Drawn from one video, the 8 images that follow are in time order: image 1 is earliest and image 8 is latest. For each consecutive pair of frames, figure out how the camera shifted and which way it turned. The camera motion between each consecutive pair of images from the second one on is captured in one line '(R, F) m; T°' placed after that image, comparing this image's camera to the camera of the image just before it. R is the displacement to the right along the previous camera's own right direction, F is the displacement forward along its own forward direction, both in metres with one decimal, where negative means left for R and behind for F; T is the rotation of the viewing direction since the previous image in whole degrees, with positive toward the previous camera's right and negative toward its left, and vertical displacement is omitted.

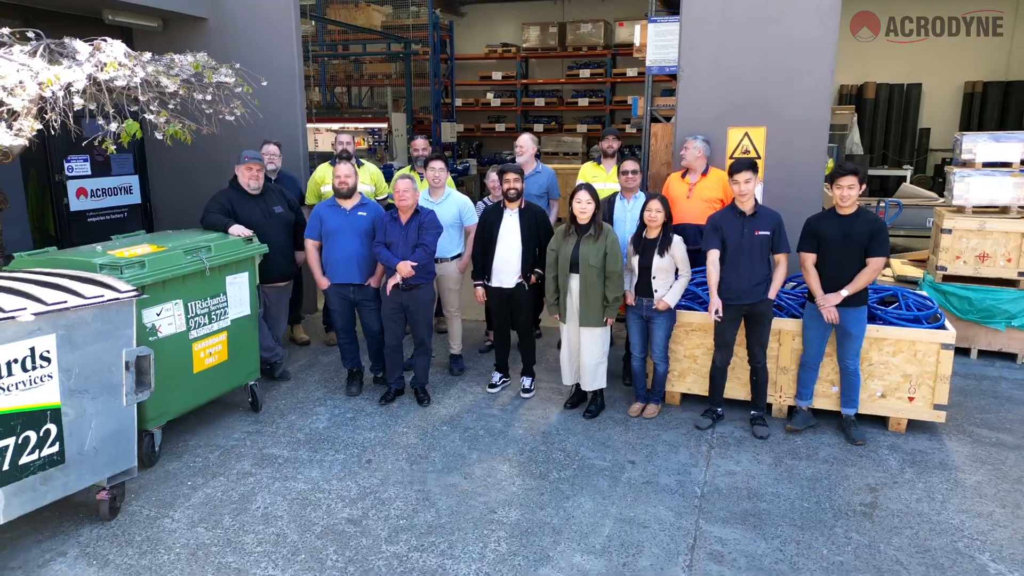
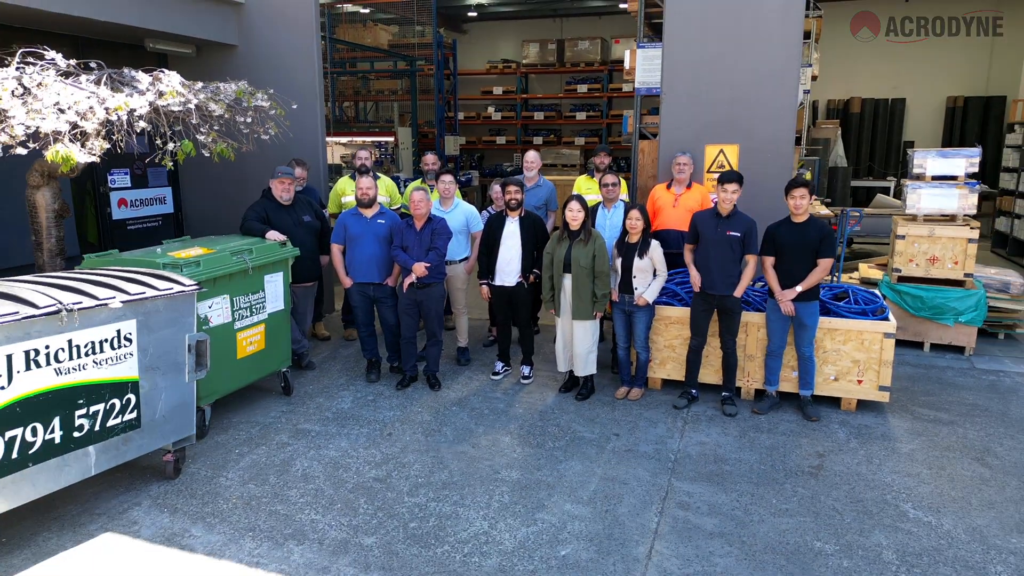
(0.0, -0.7) m; 0°
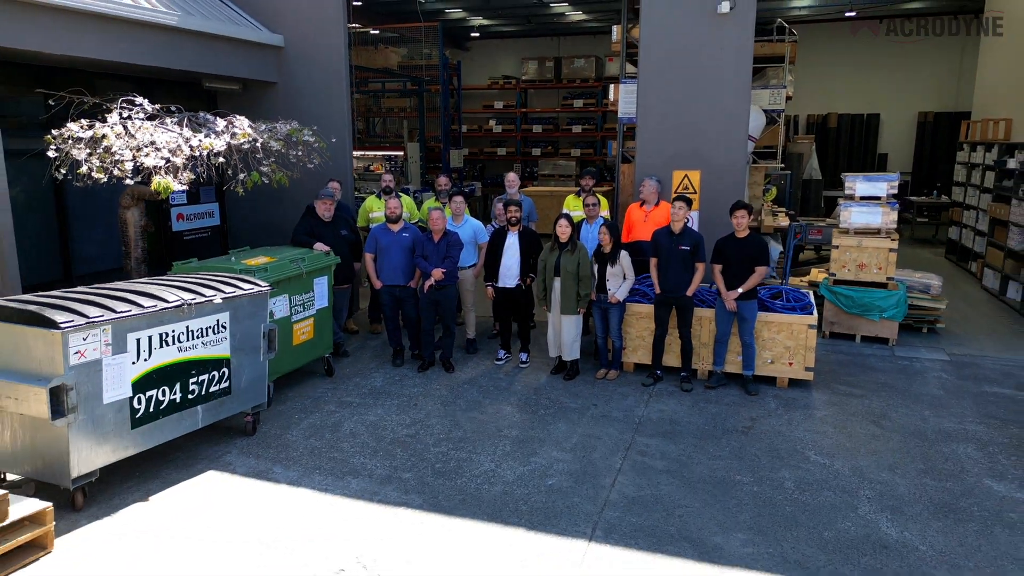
(0.0, -1.3) m; 0°
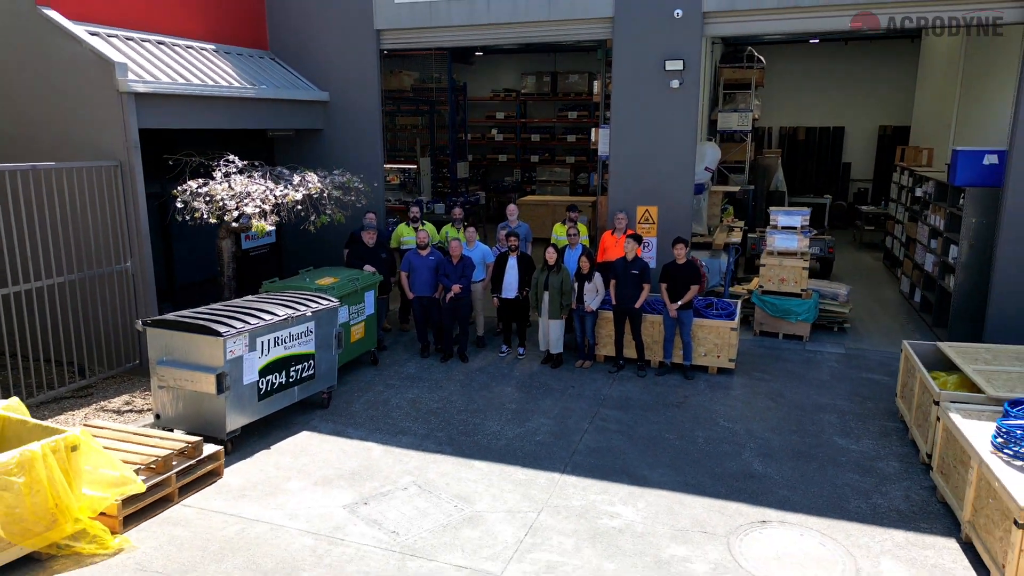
(0.0, -2.2) m; 0°
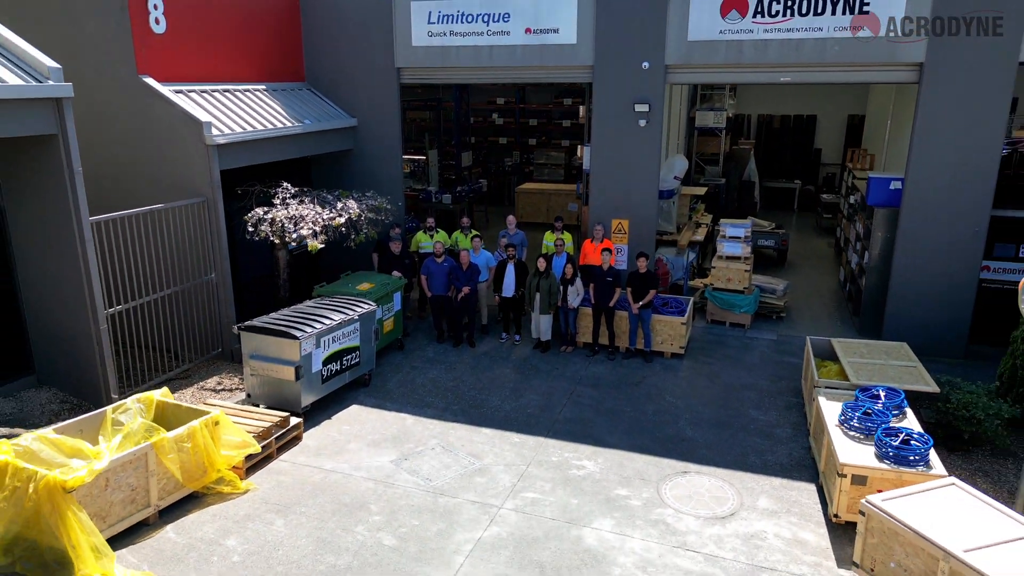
(0.0, -2.2) m; 0°
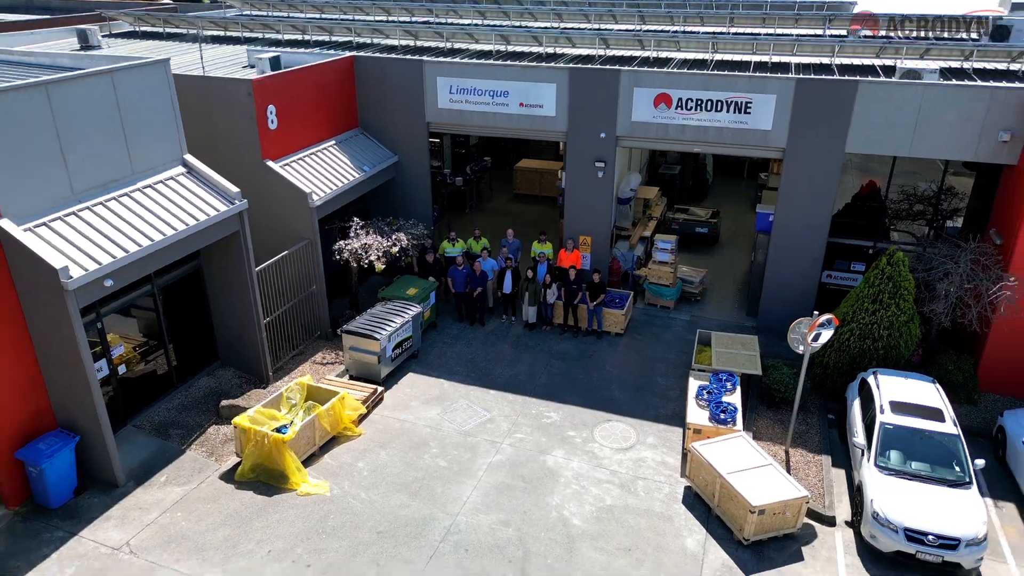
(+0.1, -5.1) m; 0°
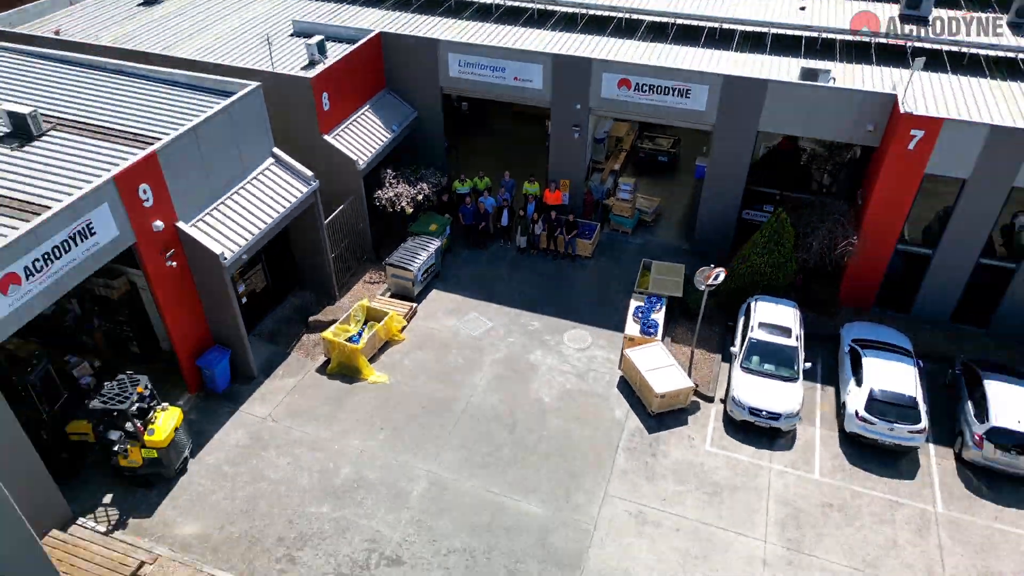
(+0.2, -5.3) m; 0°
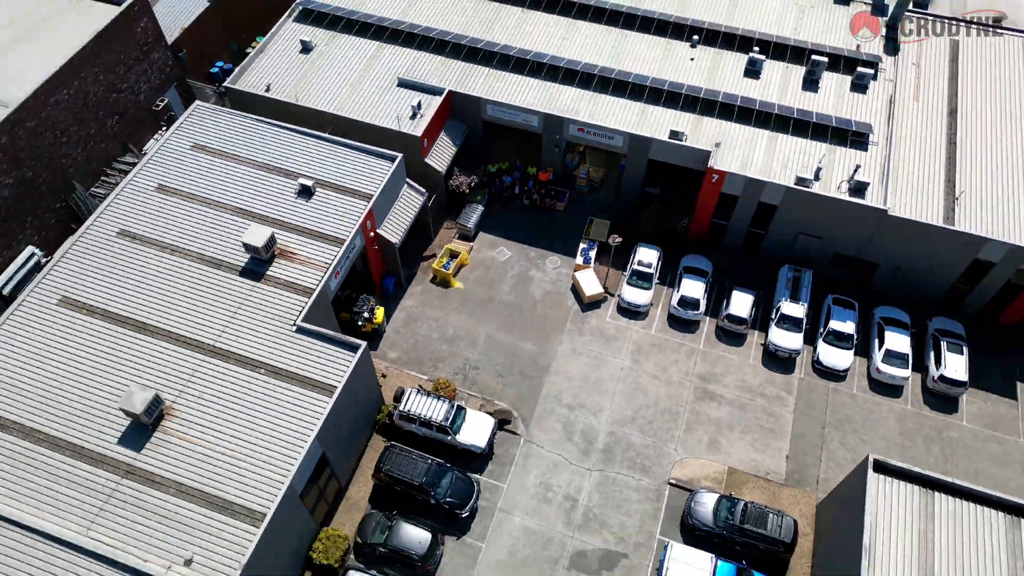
(-0.4, -18.6) m; 0°
